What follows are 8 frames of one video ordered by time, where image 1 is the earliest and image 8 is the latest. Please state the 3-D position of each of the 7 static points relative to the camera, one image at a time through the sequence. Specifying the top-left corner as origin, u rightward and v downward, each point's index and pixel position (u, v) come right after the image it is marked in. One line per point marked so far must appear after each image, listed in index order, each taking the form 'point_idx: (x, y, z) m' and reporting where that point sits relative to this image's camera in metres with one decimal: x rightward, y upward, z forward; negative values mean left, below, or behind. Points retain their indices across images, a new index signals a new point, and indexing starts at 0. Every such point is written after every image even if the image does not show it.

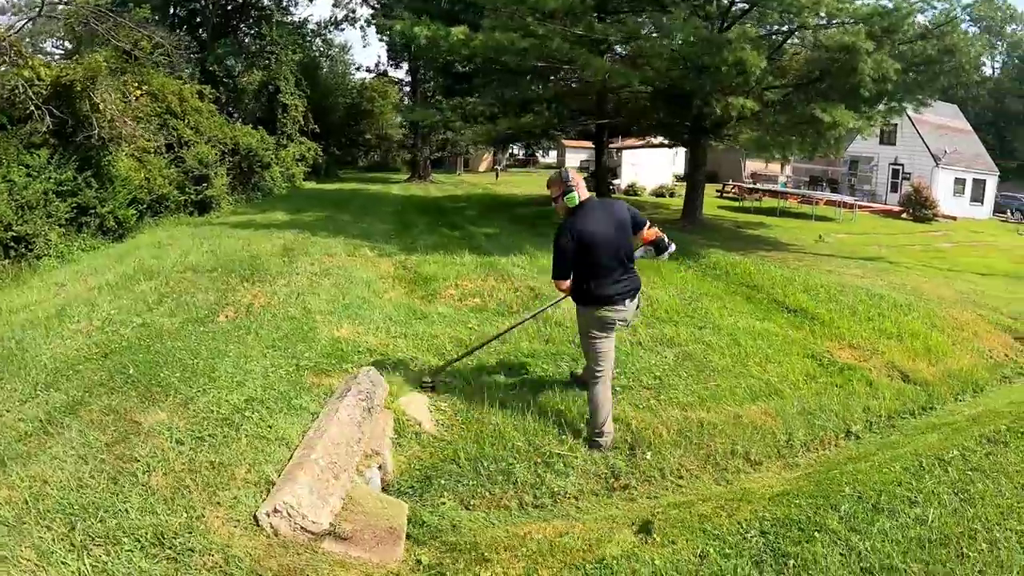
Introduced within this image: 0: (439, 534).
0: (-0.4, -1.1, +2.7) m
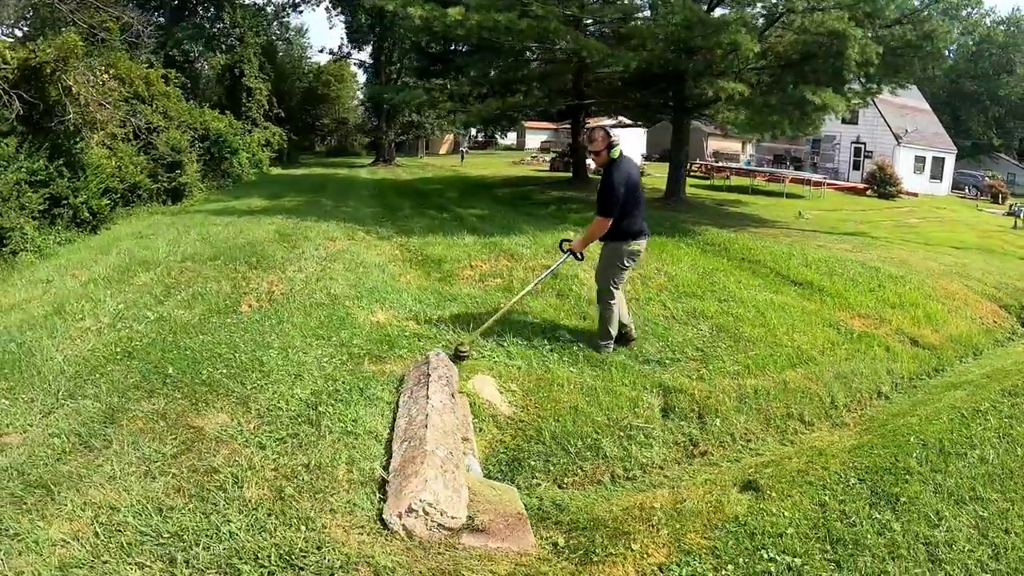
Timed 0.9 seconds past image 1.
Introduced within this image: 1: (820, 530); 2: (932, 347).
0: (+0.1, -1.0, +2.9) m
1: (+1.2, -0.9, +2.6) m
2: (+3.6, -0.5, +5.9) m
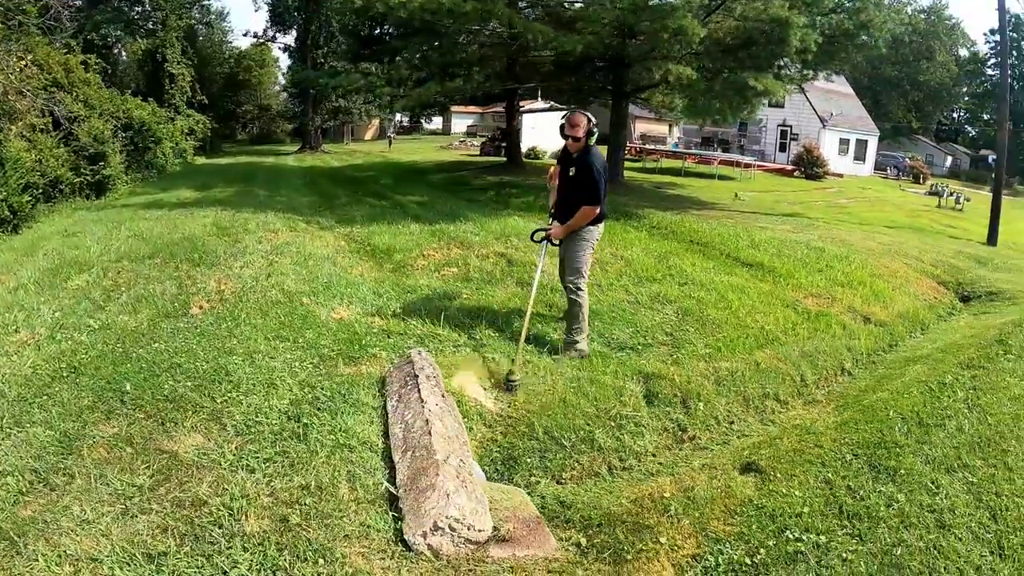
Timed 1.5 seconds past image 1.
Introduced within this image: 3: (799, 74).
0: (+0.2, -0.9, +2.8) m
1: (+1.3, -0.9, +2.7) m
2: (+3.4, -0.3, +6.2) m
3: (+5.1, +3.8, +12.1) m
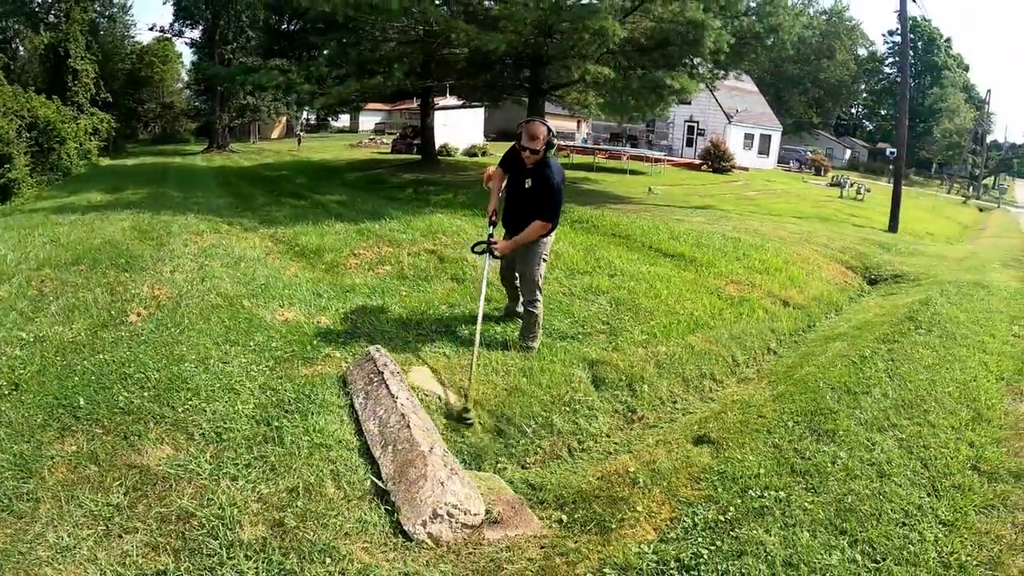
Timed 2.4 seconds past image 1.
0: (+0.1, -0.9, +3.0) m
1: (+1.2, -0.8, +3.0) m
2: (+2.8, -0.2, +6.7) m
3: (+3.7, +4.0, +12.8) m
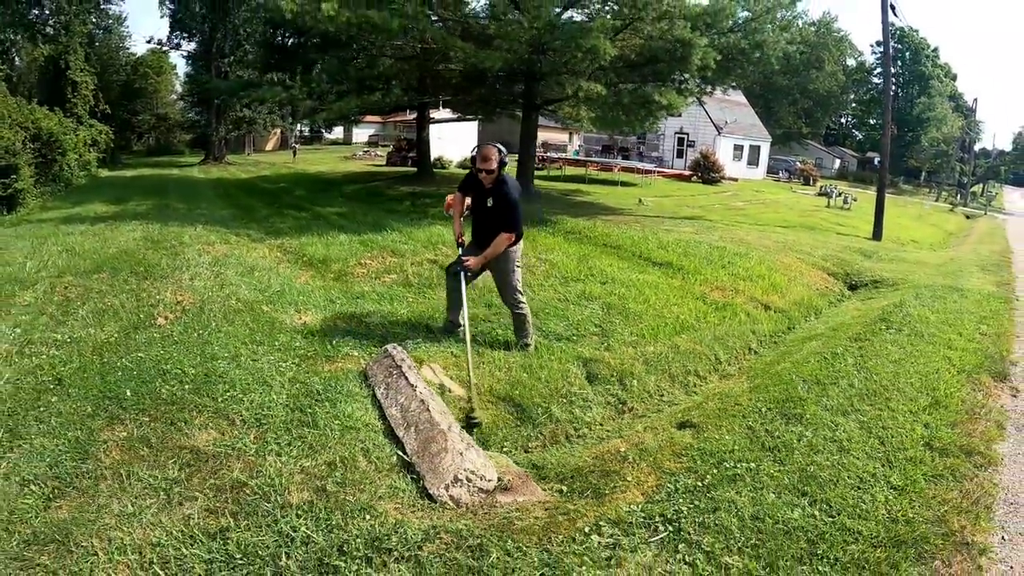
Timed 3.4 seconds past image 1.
0: (+0.1, -0.9, +3.4) m
1: (+1.2, -0.8, +3.4) m
2: (+2.8, -0.2, +7.1) m
3: (+3.6, +3.9, +13.3) m
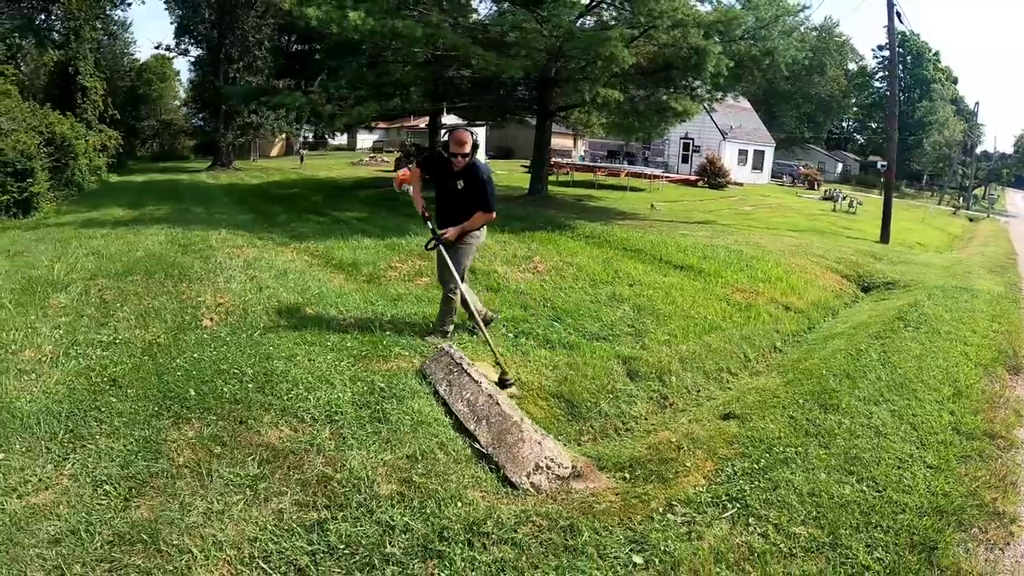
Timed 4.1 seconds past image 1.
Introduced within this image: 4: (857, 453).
0: (+0.5, -0.9, +3.6) m
1: (+1.6, -0.8, +3.7) m
2: (+3.1, -0.2, +7.4) m
3: (+3.9, +3.9, +13.6) m
4: (+1.7, -0.8, +3.4) m
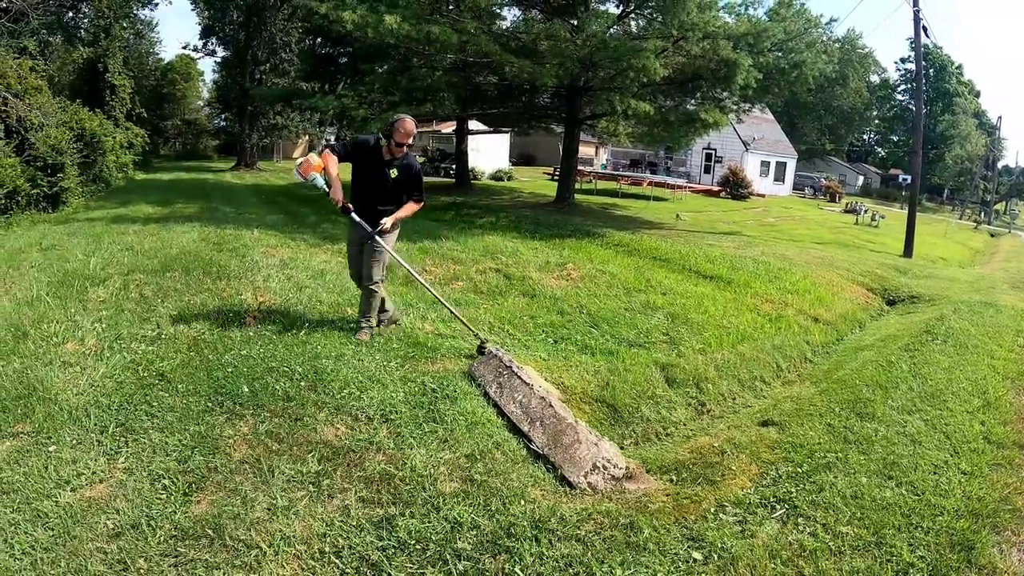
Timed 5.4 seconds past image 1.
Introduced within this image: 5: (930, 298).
0: (+0.7, -1.0, +3.8) m
1: (+1.8, -0.9, +3.8) m
2: (+3.5, -0.4, +7.5) m
3: (+4.5, +3.7, +13.7) m
4: (+2.0, -0.9, +3.5) m
5: (+5.9, -0.1, +9.6) m
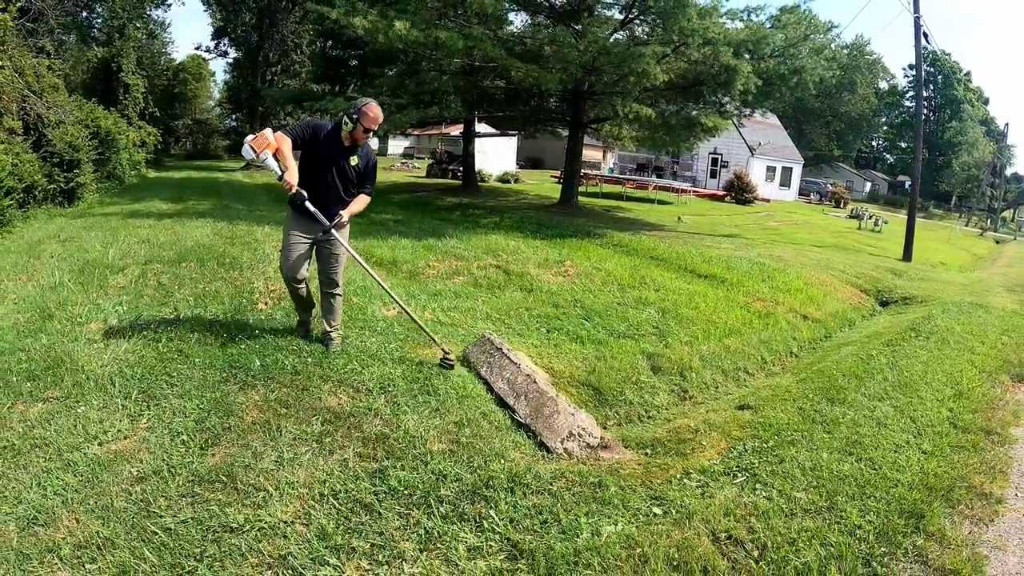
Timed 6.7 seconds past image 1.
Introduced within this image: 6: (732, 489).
0: (+0.7, -0.9, +4.1) m
1: (+1.8, -0.8, +4.1) m
2: (+3.5, -0.4, +7.7) m
3: (+4.6, +3.6, +13.9) m
4: (+1.9, -0.9, +3.8) m
5: (+5.9, -0.2, +9.8) m
6: (+1.0, -0.9, +3.2) m
